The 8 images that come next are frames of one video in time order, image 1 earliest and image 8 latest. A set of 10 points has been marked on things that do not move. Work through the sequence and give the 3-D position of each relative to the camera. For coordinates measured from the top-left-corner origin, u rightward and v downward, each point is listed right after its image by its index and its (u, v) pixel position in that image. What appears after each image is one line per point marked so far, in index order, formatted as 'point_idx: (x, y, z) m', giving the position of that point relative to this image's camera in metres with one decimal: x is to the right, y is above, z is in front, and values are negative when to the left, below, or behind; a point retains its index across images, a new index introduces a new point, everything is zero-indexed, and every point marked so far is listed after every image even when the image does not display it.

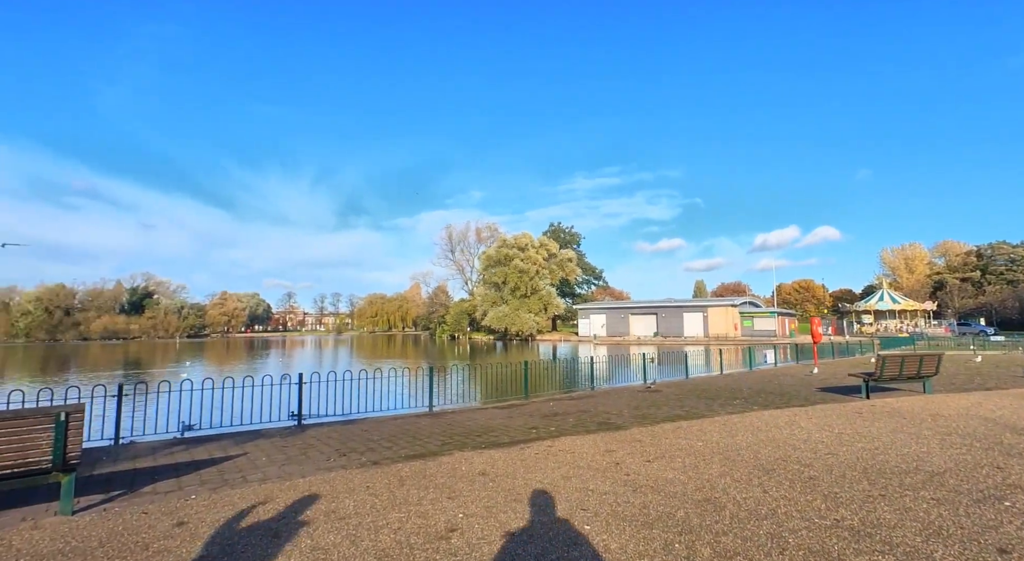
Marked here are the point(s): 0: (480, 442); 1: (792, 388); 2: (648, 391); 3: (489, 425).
0: (-0.4, -2.3, +7.9) m
1: (+5.9, -2.3, +11.8) m
2: (+3.4, -2.7, +14.0) m
3: (-0.4, -2.4, +9.5) m
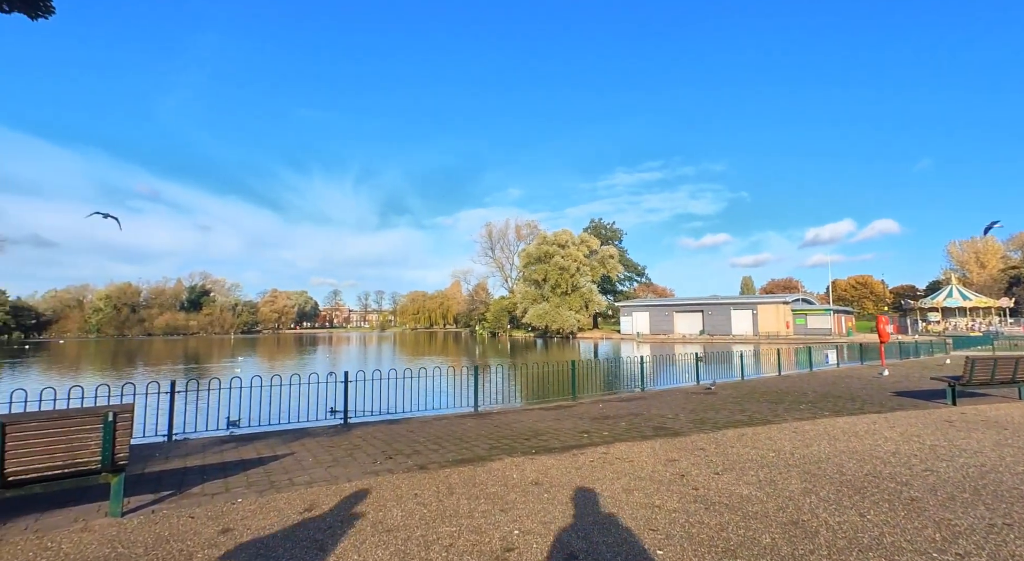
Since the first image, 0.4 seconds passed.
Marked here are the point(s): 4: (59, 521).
0: (+0.2, -2.2, +7.5) m
1: (+6.9, -2.2, +11.0) m
2: (+4.5, -2.6, +13.3) m
3: (+0.4, -2.4, +9.2) m
4: (-4.0, -2.1, +5.0) m
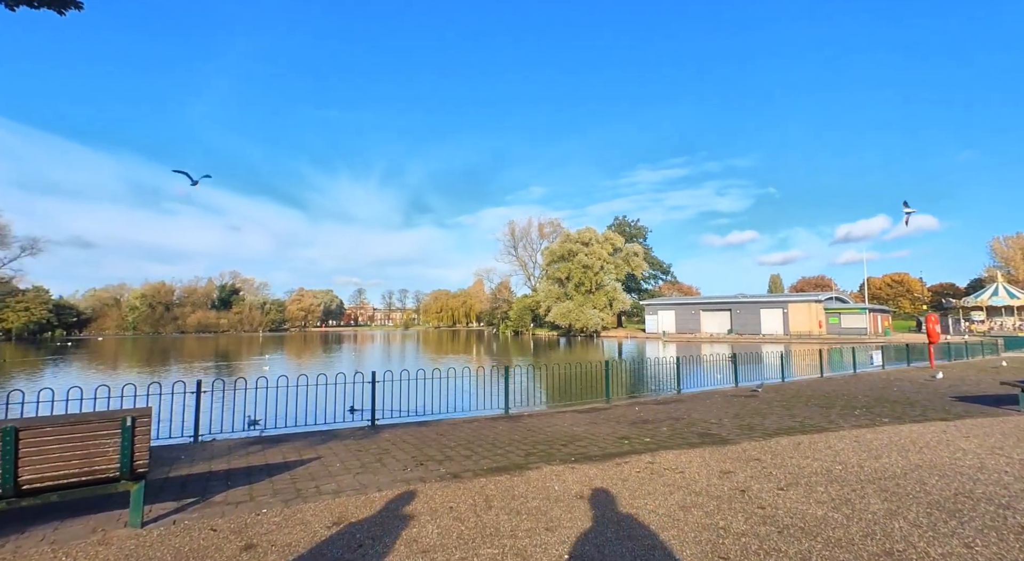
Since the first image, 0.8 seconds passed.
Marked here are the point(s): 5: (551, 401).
0: (+0.7, -2.2, +7.1) m
1: (+7.5, -2.1, +10.3) m
2: (+5.2, -2.6, +12.7) m
3: (+1.0, -2.3, +8.7) m
4: (-3.6, -2.1, +4.7) m
5: (+1.1, -3.4, +16.2) m
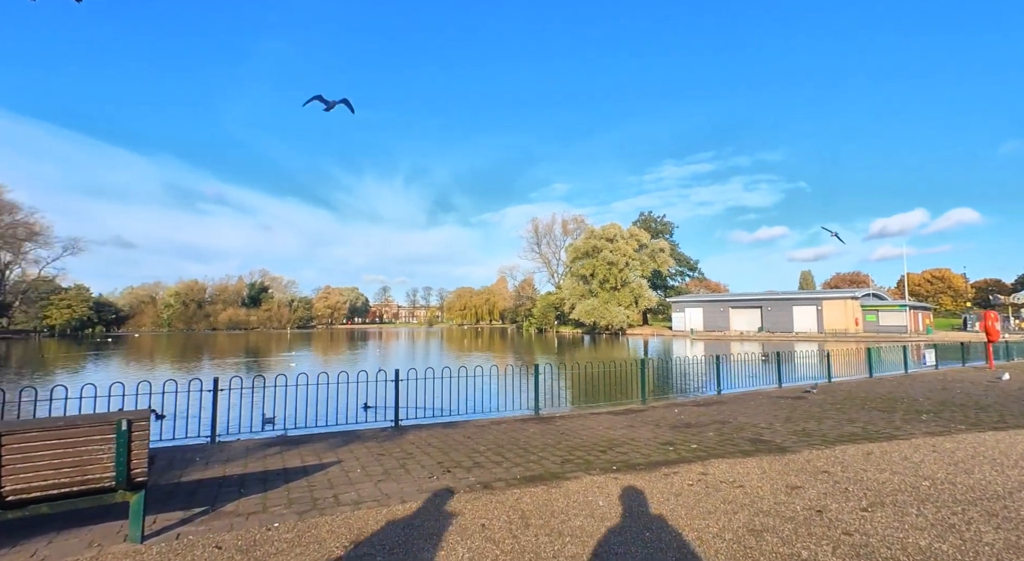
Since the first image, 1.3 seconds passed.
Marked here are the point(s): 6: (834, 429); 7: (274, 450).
0: (+1.1, -2.1, +6.4) m
1: (+8.0, -2.0, +9.4) m
2: (+5.8, -2.4, +11.9) m
3: (+1.4, -2.2, +8.1) m
4: (-3.3, -2.0, +4.2) m
5: (+1.9, -3.3, +15.5) m
6: (+4.6, -2.1, +8.1) m
7: (-3.2, -2.3, +7.7) m
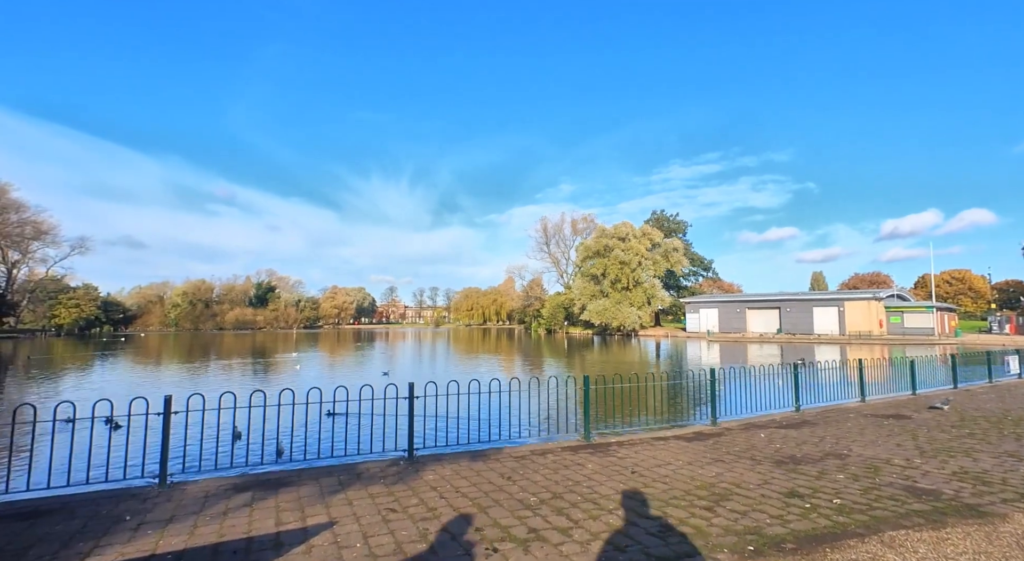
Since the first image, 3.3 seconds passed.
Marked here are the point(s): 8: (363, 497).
0: (+1.7, -1.9, +4.3) m
1: (+8.6, -1.9, +7.2) m
2: (+6.4, -2.3, +9.7) m
3: (+2.0, -2.1, +5.9) m
4: (-2.8, -1.8, +2.1) m
5: (+2.5, -3.2, +13.4) m
6: (+5.2, -2.0, +6.0) m
7: (-2.7, -2.2, +5.6) m
8: (-1.5, -2.2, +5.7) m
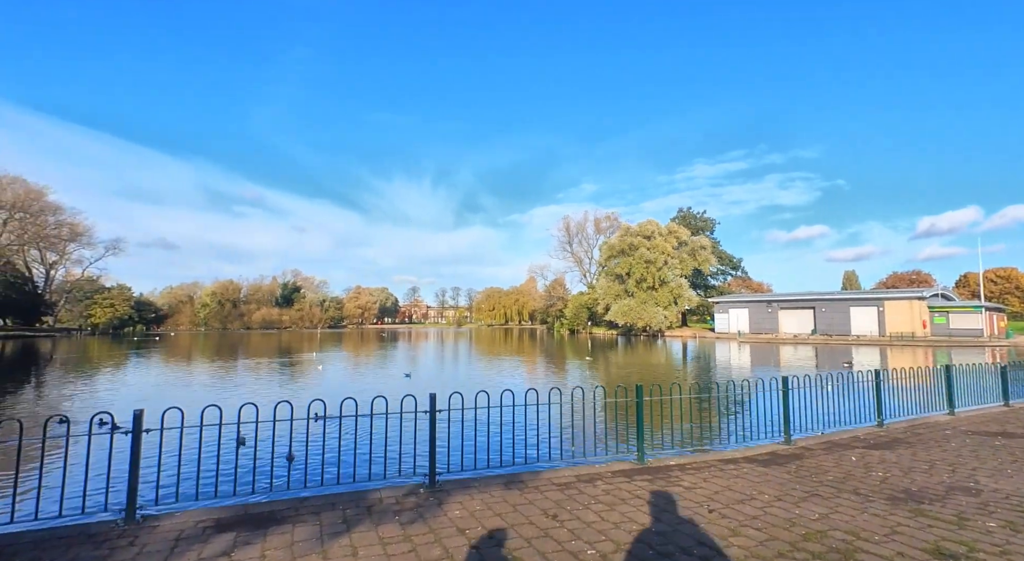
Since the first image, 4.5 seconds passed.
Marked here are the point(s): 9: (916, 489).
0: (+2.0, -1.8, +3.0) m
1: (+9.0, -1.8, +5.6) m
2: (+7.0, -2.2, +8.2) m
3: (+2.4, -2.0, +4.6) m
4: (-2.5, -1.7, +1.0) m
5: (+3.2, -3.1, +12.0) m
6: (+5.6, -1.9, +4.5) m
7: (-2.3, -2.1, +4.5) m
8: (-1.1, -2.1, +4.5) m
9: (+3.9, -2.0, +5.5) m
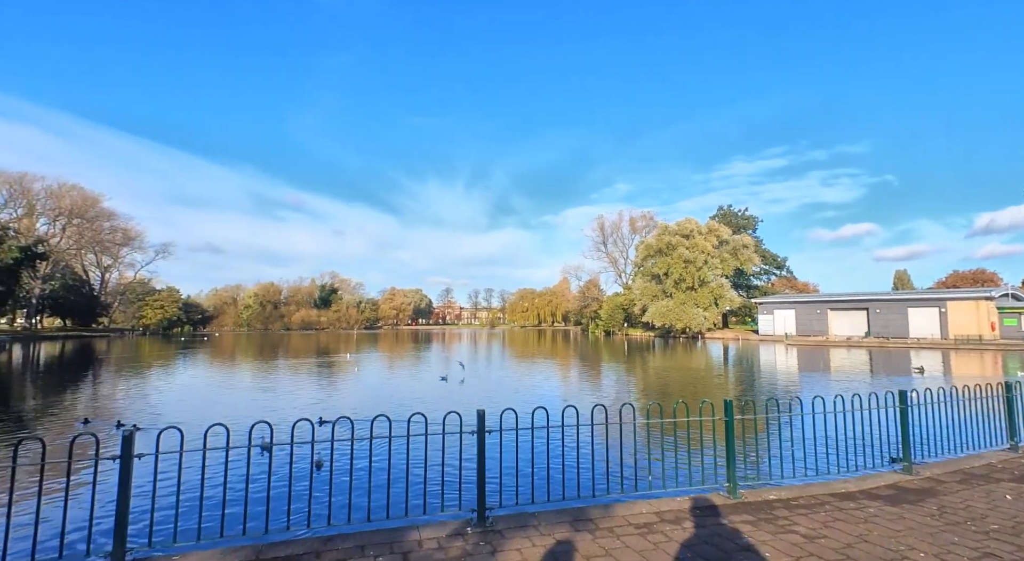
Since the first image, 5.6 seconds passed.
0: (+2.4, -1.7, +1.7) m
1: (+9.6, -1.7, +3.9) m
2: (+7.7, -2.1, +6.6) m
3: (+2.9, -1.9, +3.3) m
4: (-2.2, -1.7, 0.0) m
5: (+4.2, -3.0, +10.6) m
6: (+6.1, -1.8, +3.0) m
7: (-1.8, -2.0, +3.4) m
8: (-0.6, -2.0, +3.4) m
9: (+4.5, -1.9, +4.1) m
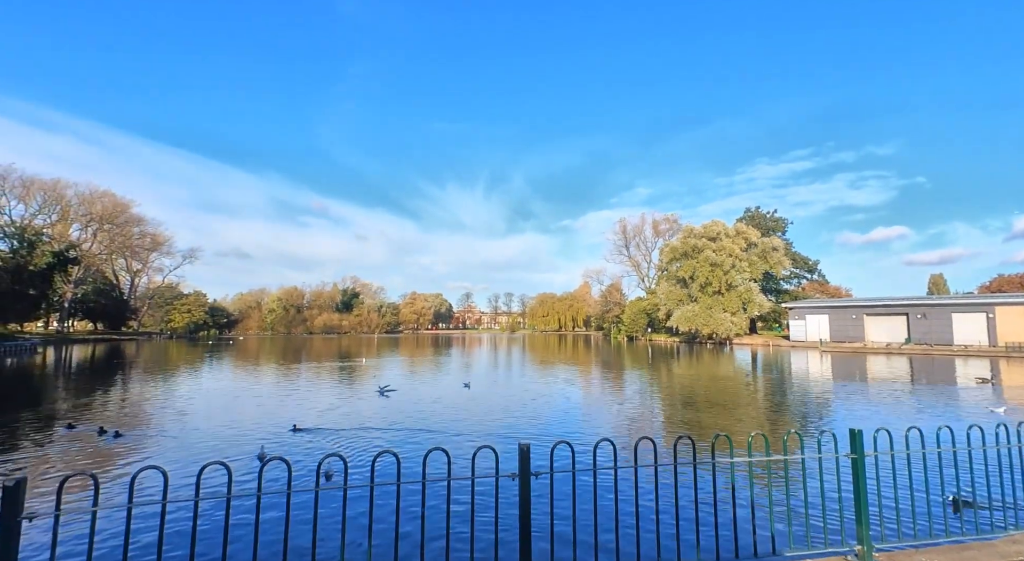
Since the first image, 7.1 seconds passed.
0: (+2.7, -1.6, +0.1) m
1: (+9.9, -1.6, +2.0) m
2: (+8.1, -2.1, +4.7) m
3: (+3.2, -1.8, +1.6) m
4: (-2.0, -1.6, -1.5) m
5: (+4.7, -3.0, +8.9) m
6: (+6.4, -1.7, +1.2) m
7: (-1.5, -1.9, +1.9) m
8: (-0.3, -1.9, +1.9) m
9: (+4.8, -1.9, +2.4) m
